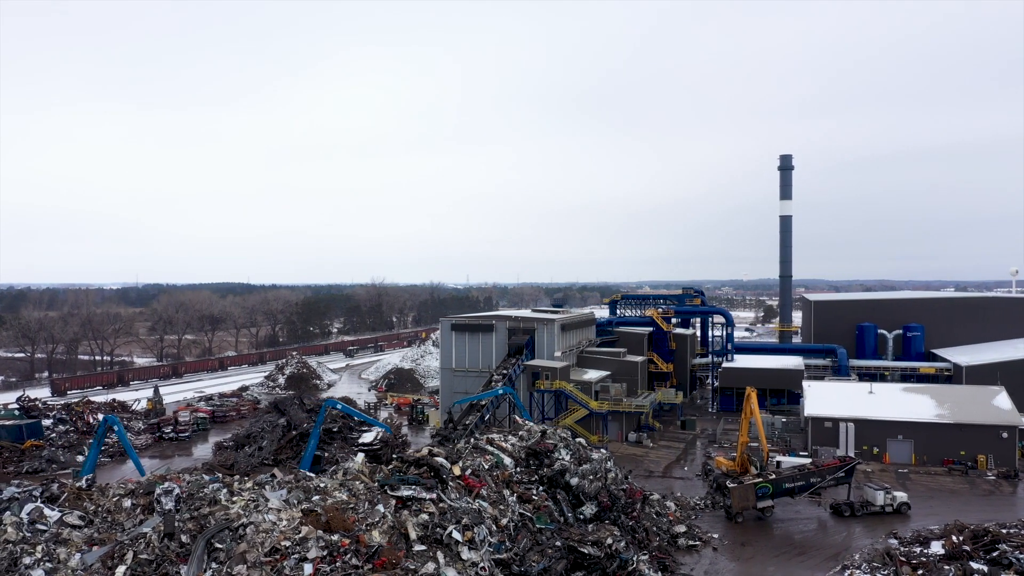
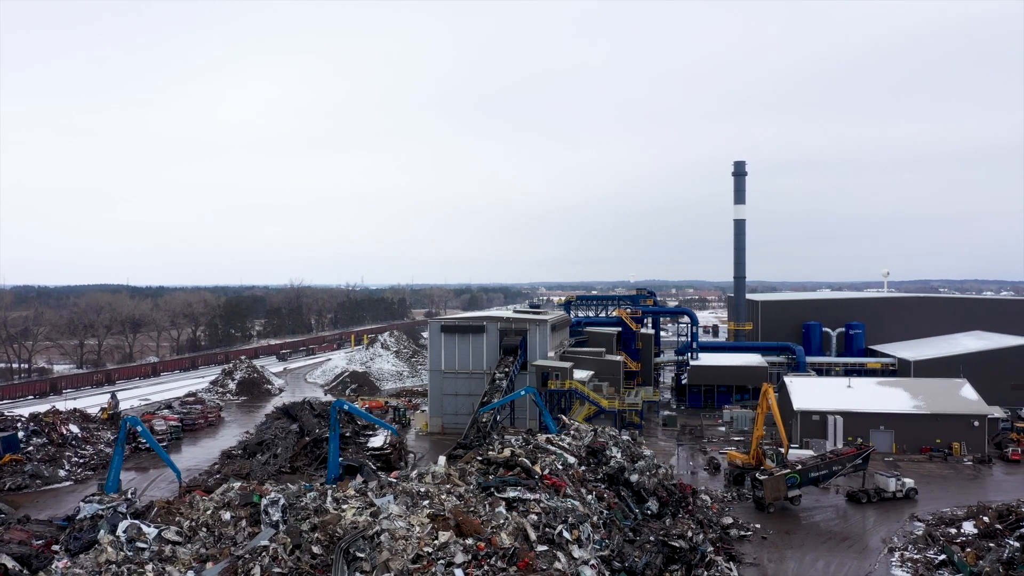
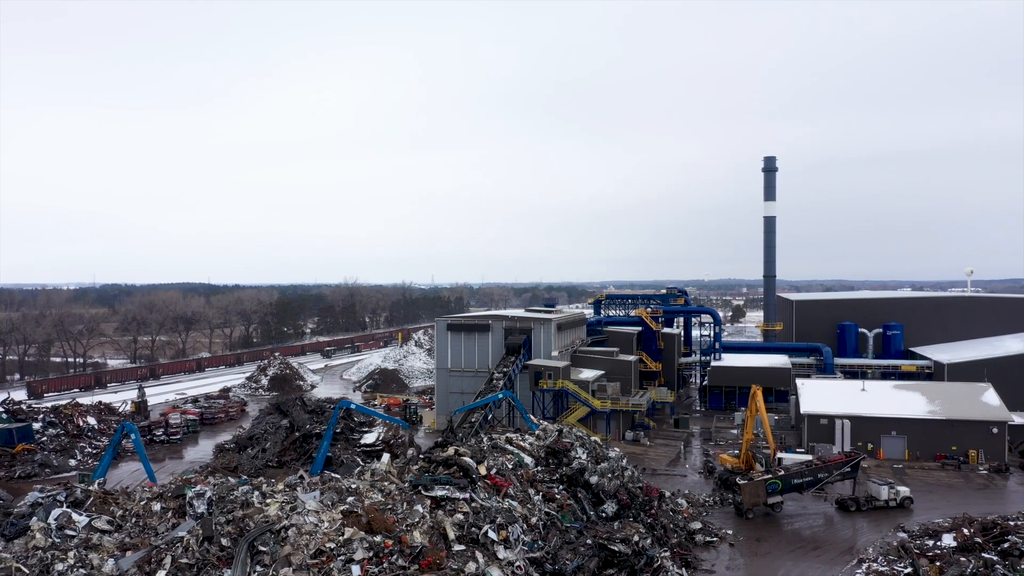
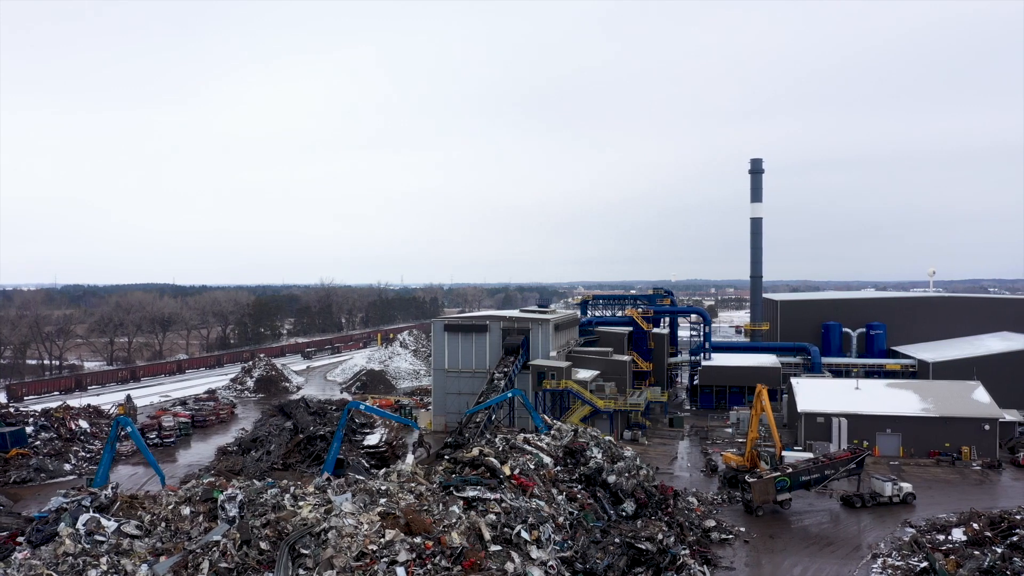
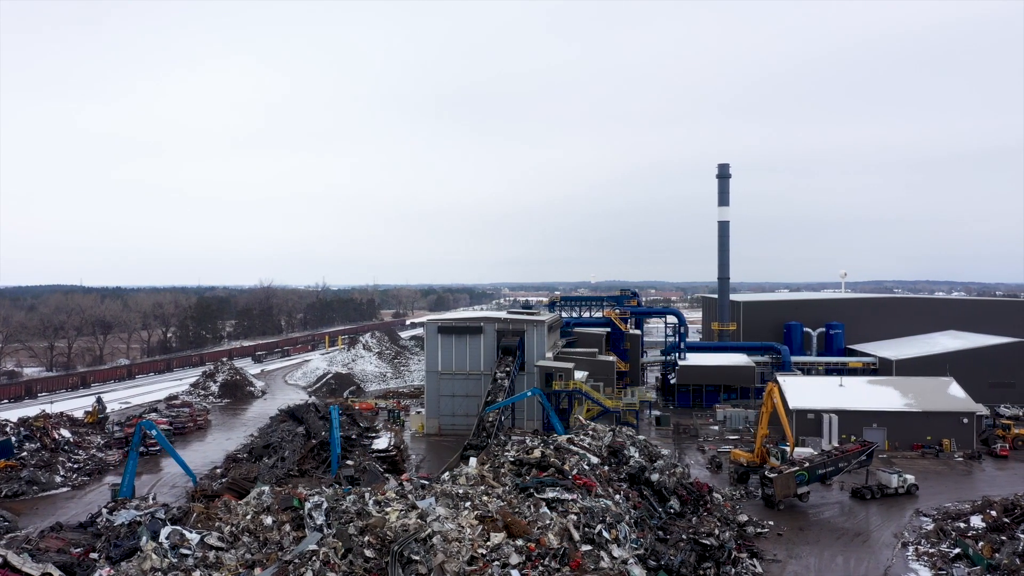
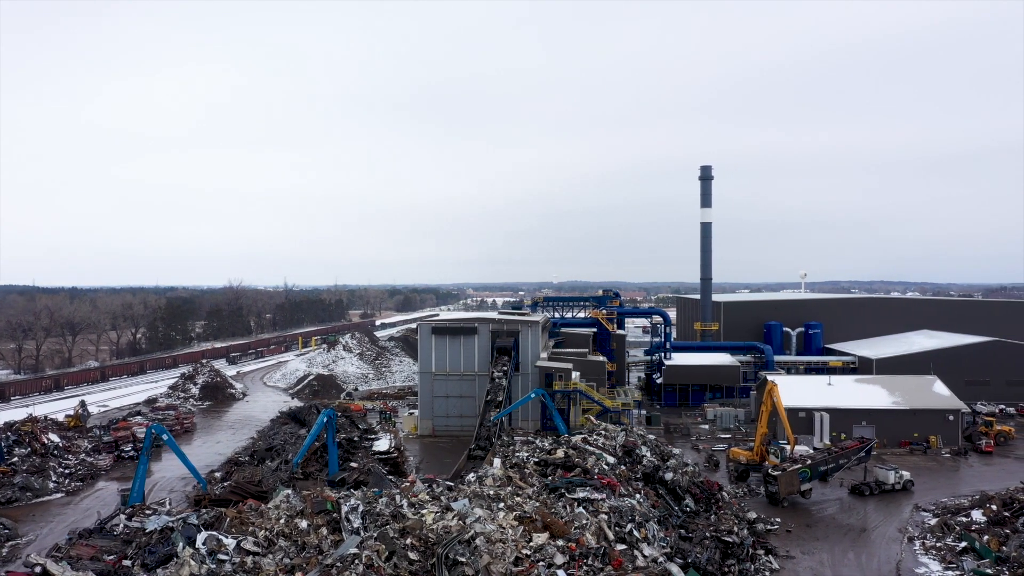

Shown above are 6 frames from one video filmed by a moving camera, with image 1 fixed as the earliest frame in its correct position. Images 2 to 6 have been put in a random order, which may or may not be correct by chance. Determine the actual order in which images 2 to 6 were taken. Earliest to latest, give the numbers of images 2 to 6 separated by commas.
3, 4, 2, 5, 6
